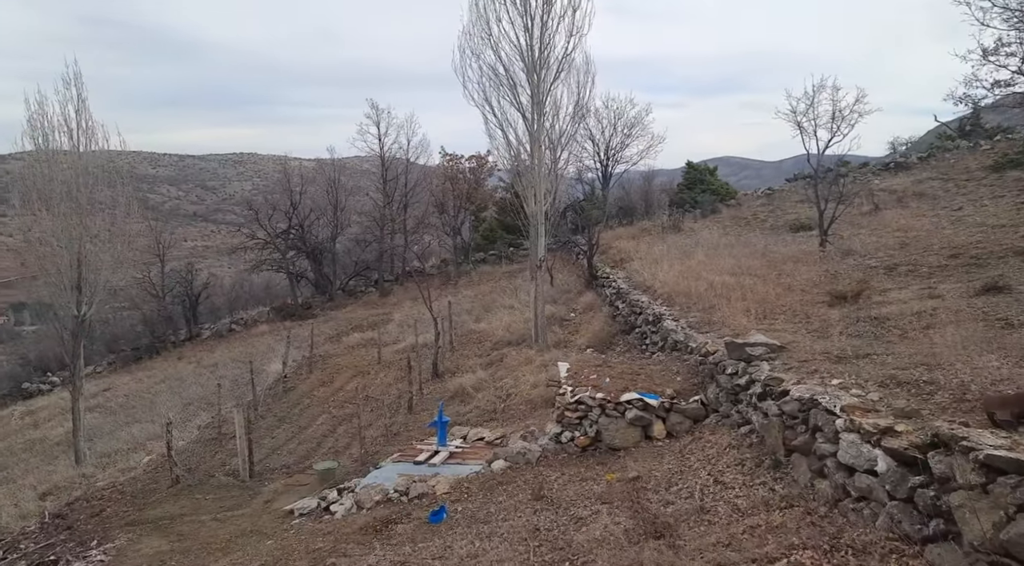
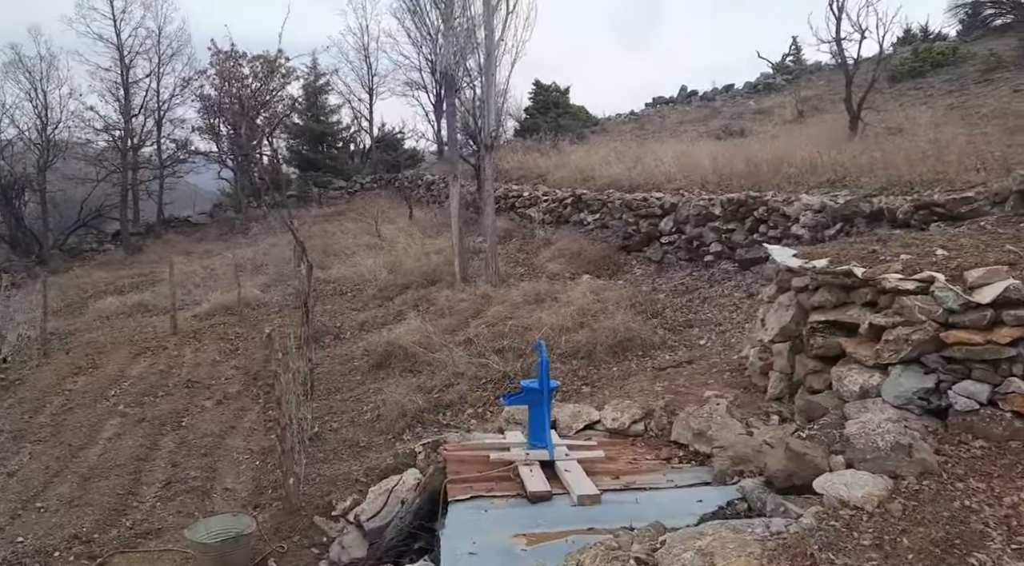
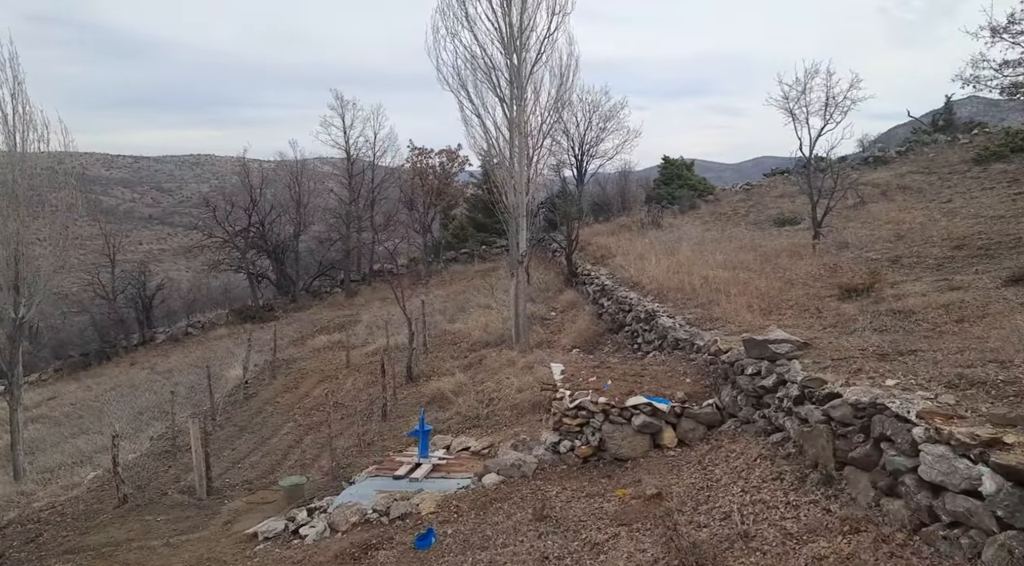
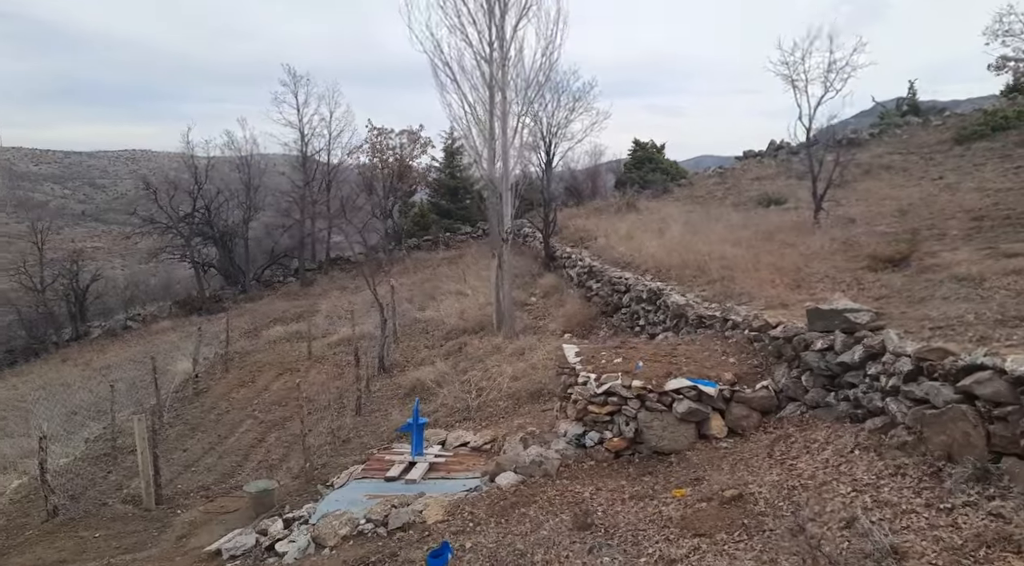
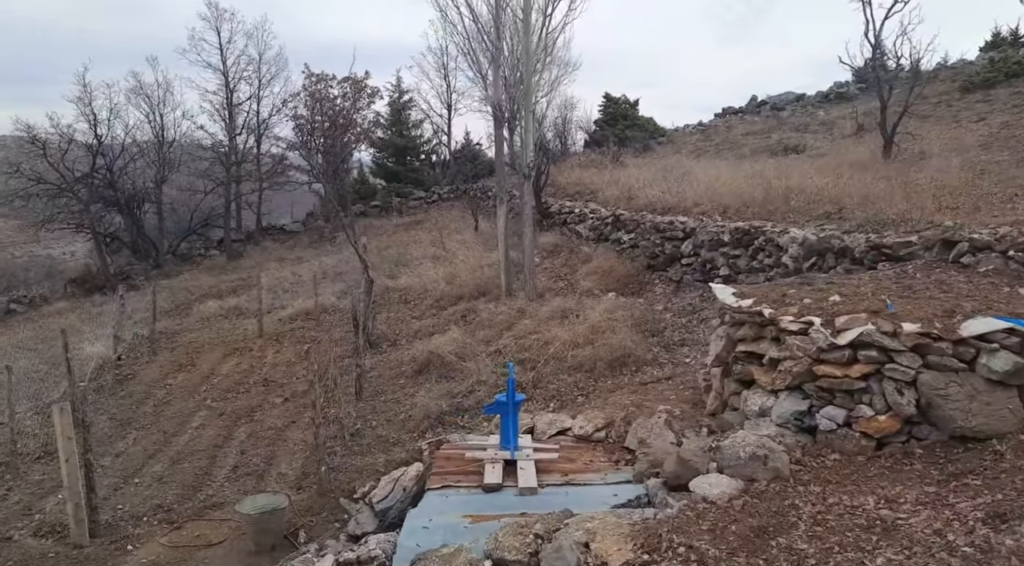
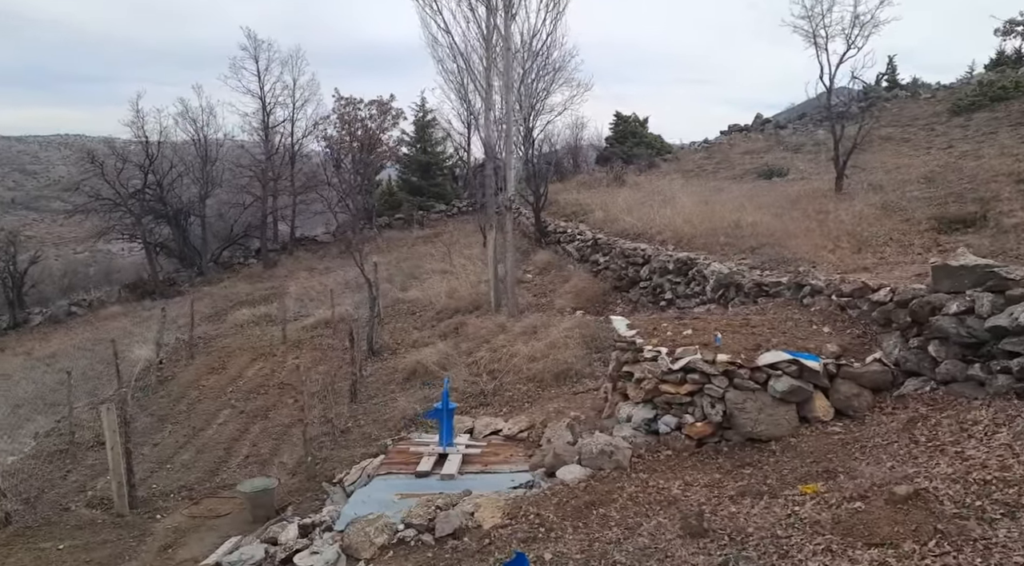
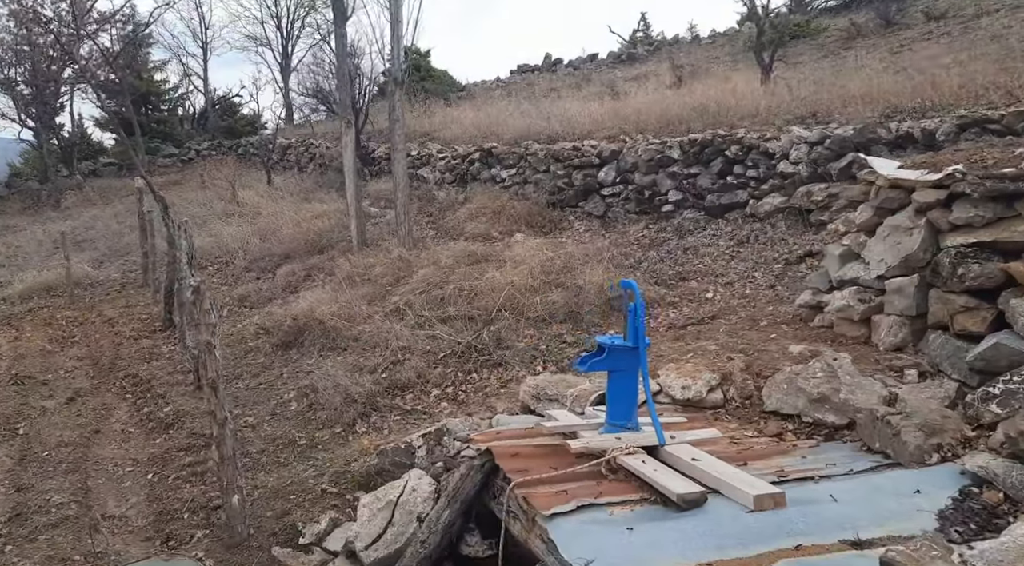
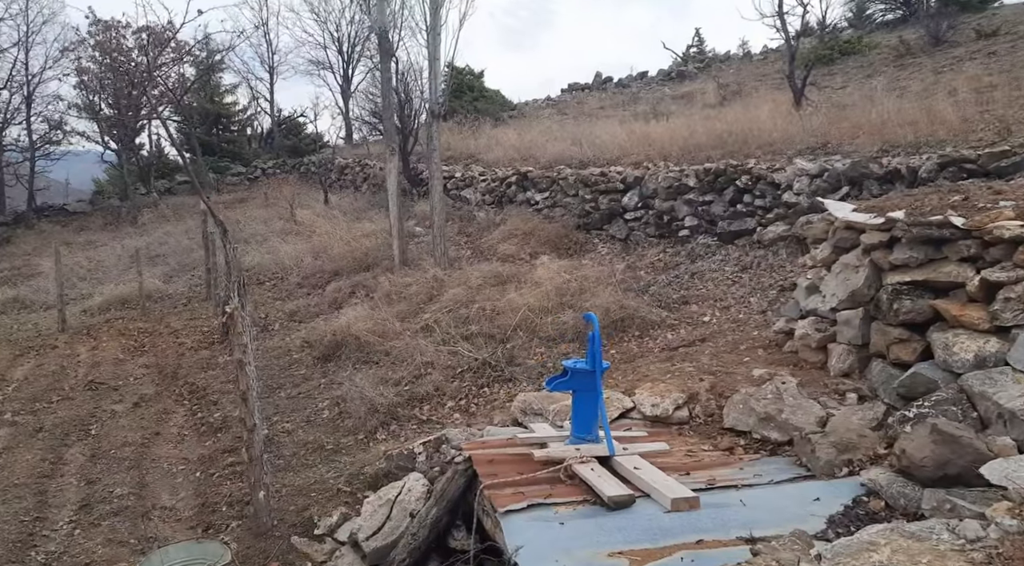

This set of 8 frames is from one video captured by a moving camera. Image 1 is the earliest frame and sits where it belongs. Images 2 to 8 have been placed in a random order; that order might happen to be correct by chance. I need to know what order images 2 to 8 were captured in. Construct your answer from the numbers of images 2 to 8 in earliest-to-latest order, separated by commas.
3, 4, 6, 5, 2, 8, 7
